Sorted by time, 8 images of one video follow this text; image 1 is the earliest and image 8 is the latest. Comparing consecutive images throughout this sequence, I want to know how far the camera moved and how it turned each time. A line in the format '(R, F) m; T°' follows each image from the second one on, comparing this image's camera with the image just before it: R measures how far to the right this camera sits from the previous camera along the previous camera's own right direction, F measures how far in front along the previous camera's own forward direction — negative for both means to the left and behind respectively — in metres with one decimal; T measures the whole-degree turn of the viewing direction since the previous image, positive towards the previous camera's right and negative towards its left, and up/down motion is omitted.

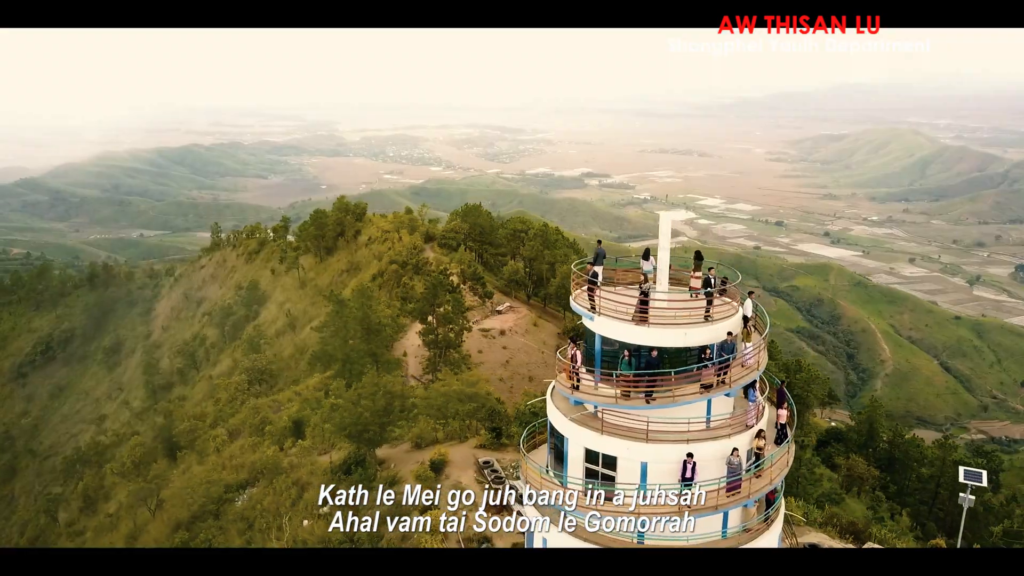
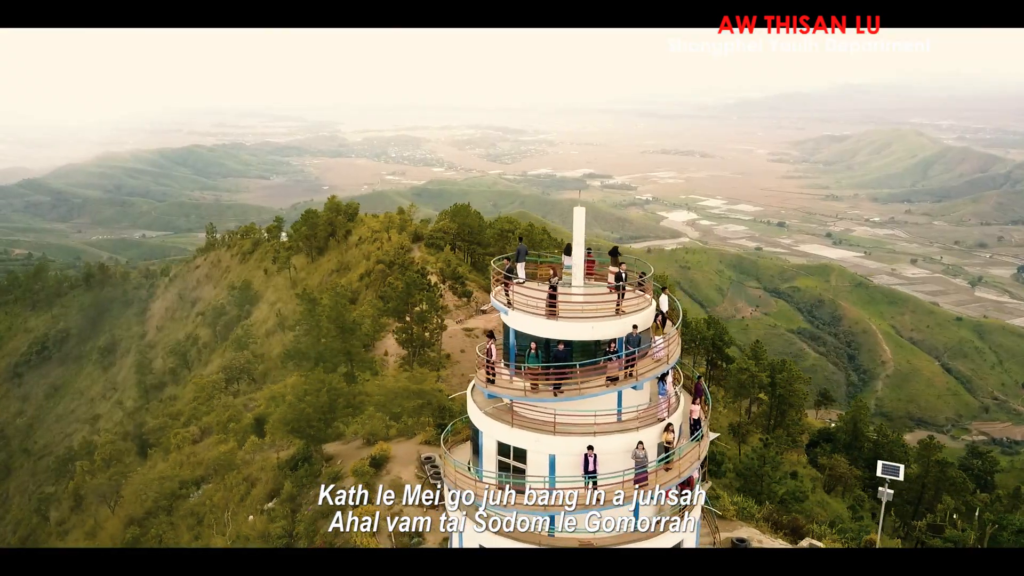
(+1.6, -0.1) m; 0°
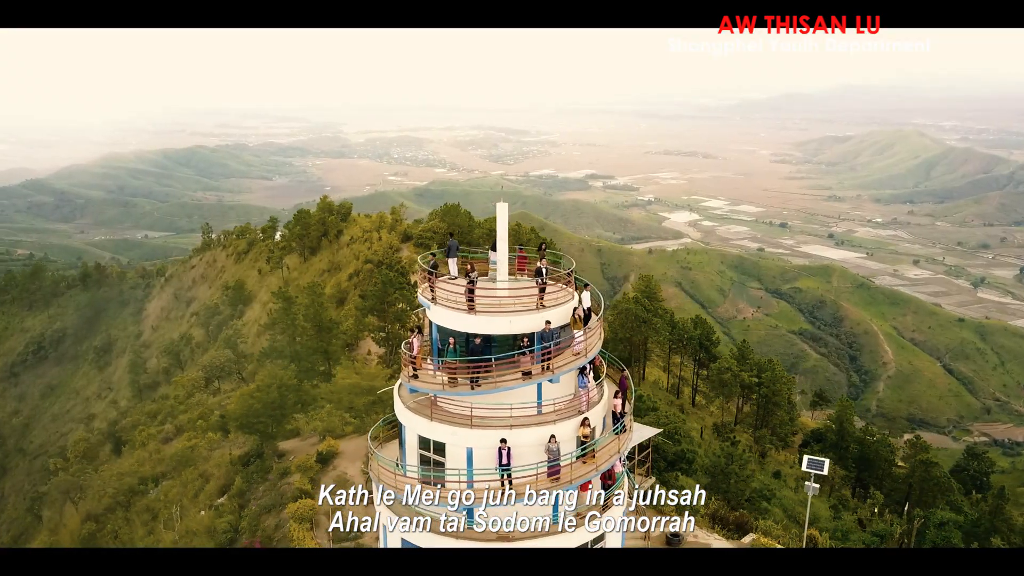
(+1.5, -0.1) m; 0°
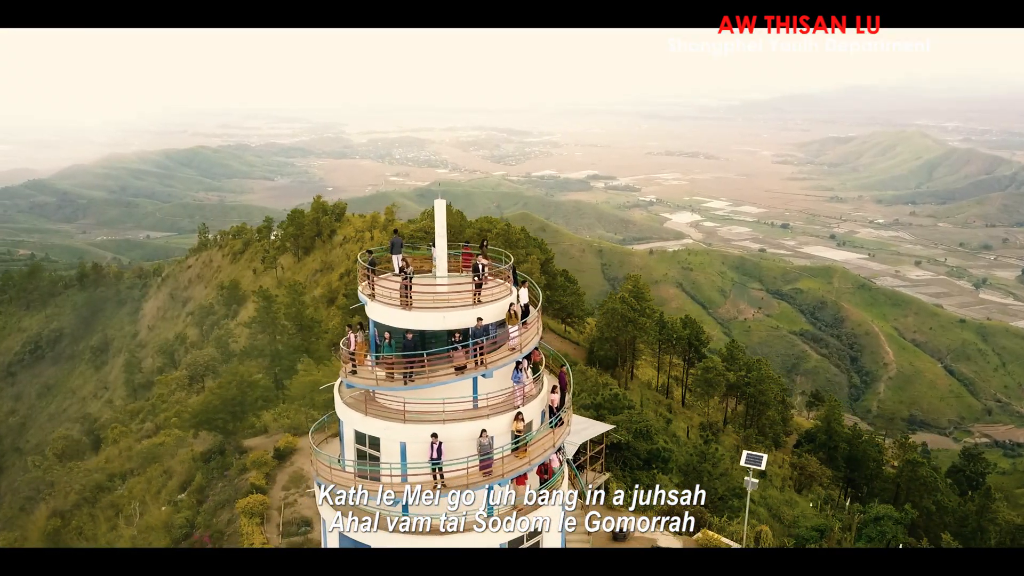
(+1.2, -0.1) m; 0°
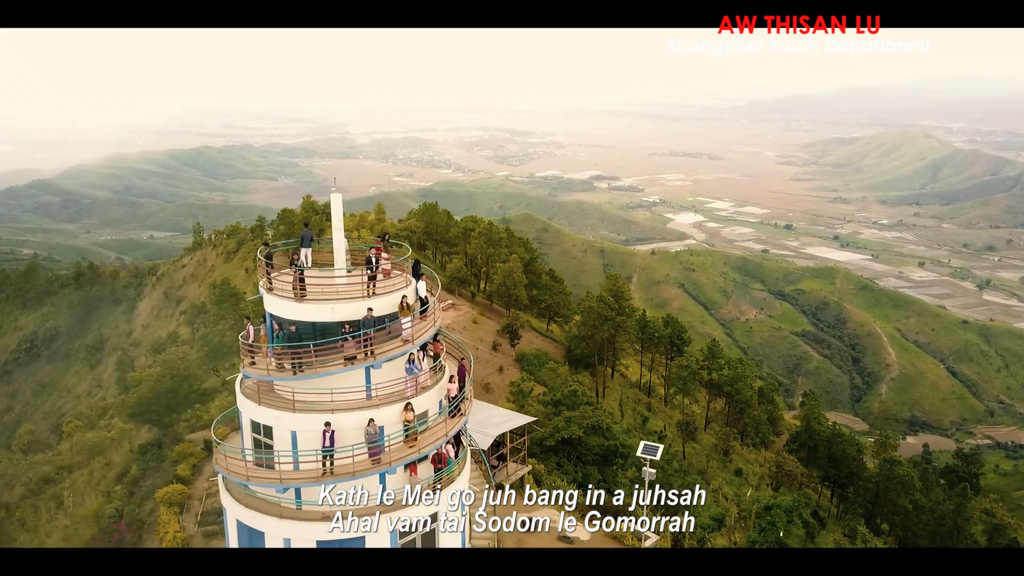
(+2.0, -0.2) m; 0°
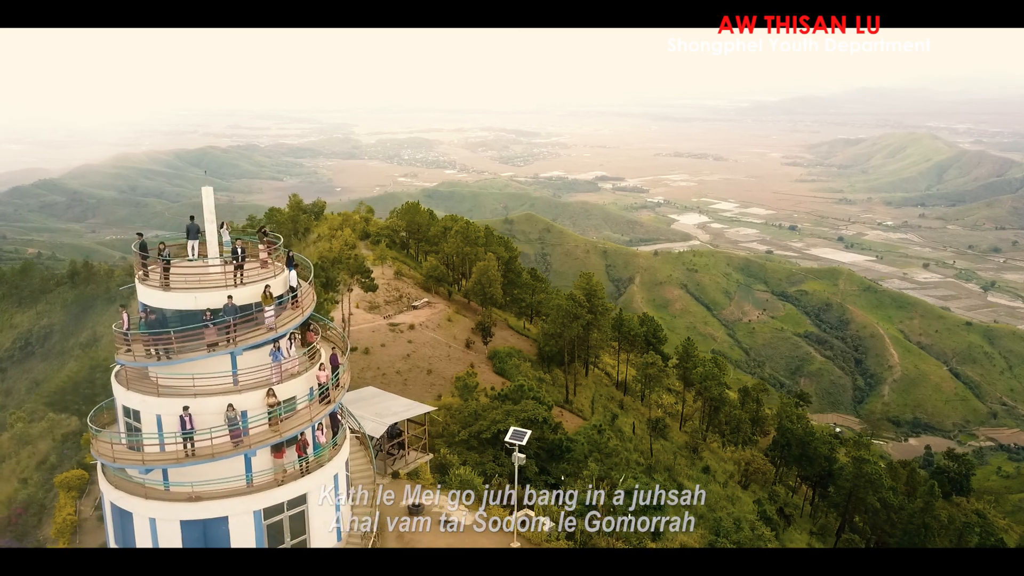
(+2.7, -0.4) m; 0°
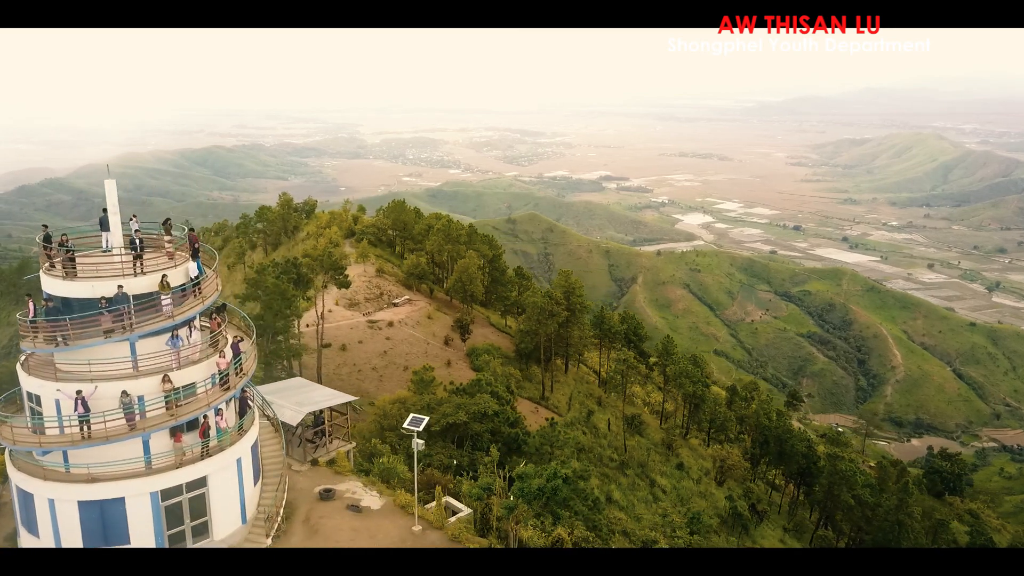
(+2.2, -0.4) m; 0°
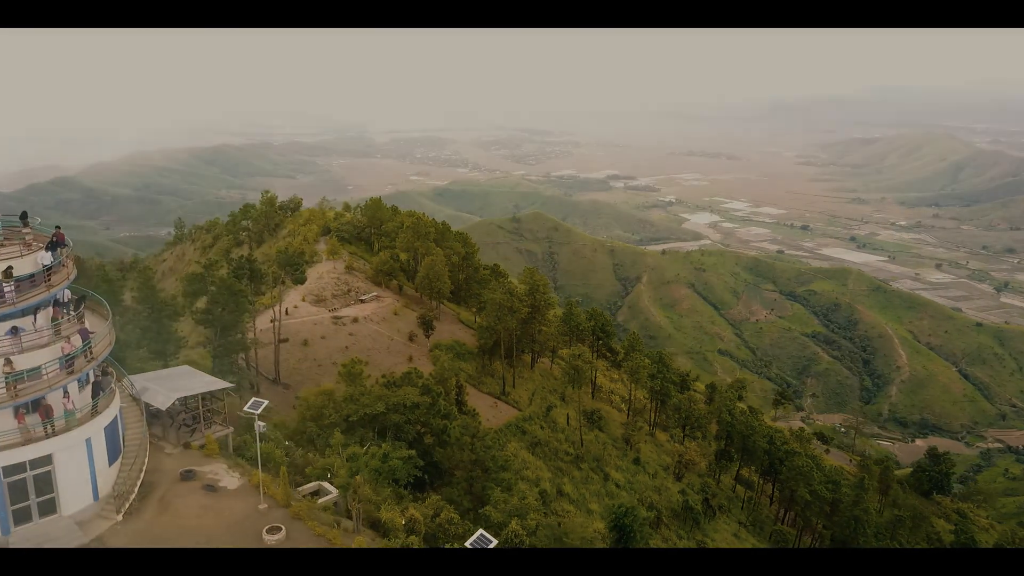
(+3.8, -0.7) m; 0°
